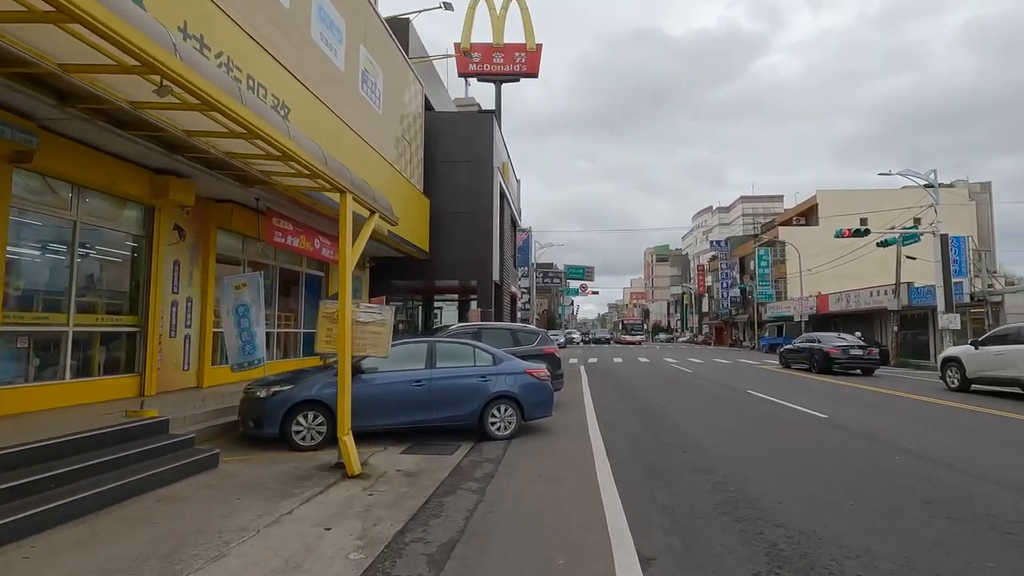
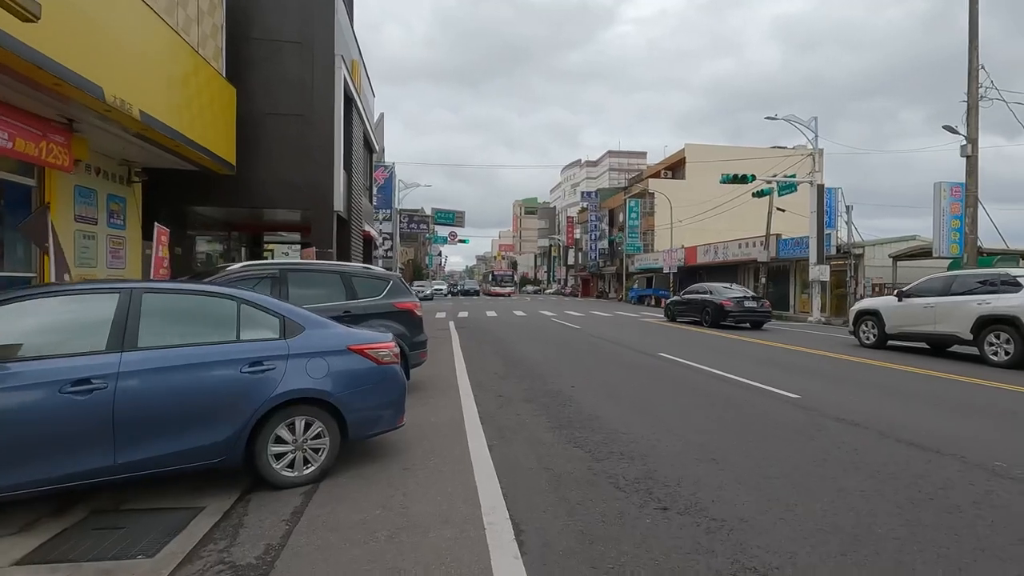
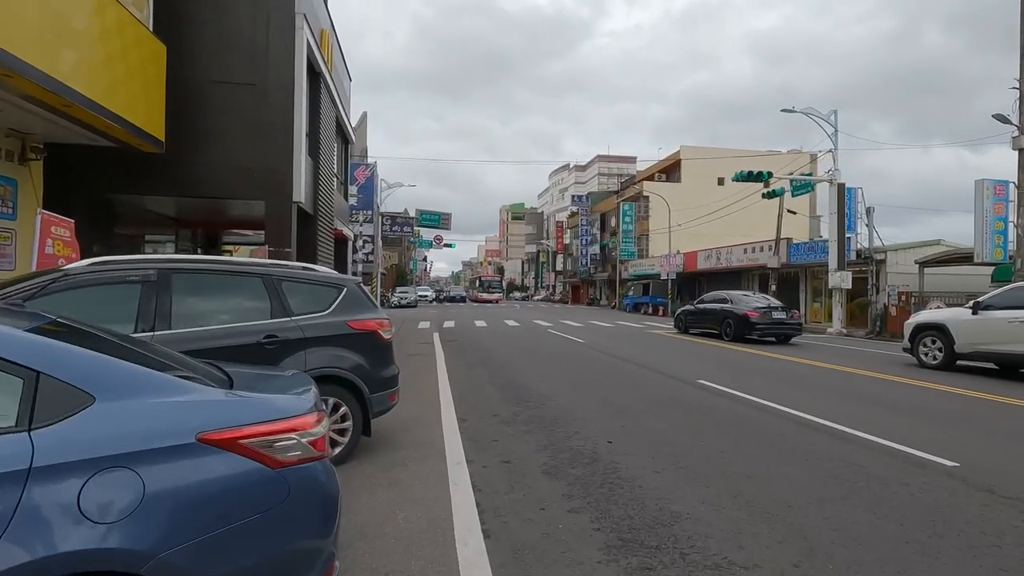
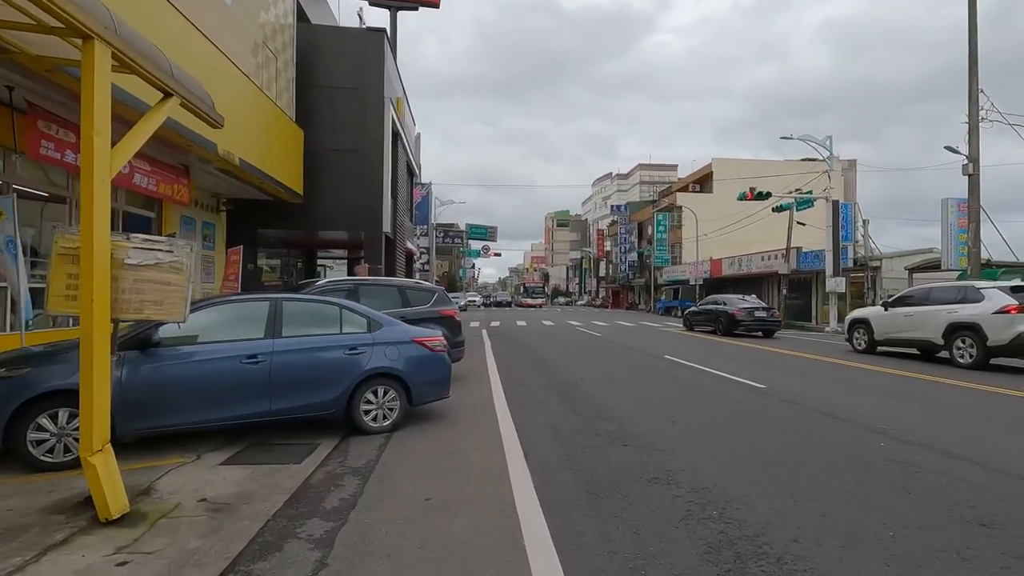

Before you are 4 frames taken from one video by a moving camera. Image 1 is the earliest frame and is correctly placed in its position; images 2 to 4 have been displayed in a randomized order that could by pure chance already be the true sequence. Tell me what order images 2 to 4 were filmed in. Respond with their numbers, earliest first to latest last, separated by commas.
4, 2, 3
